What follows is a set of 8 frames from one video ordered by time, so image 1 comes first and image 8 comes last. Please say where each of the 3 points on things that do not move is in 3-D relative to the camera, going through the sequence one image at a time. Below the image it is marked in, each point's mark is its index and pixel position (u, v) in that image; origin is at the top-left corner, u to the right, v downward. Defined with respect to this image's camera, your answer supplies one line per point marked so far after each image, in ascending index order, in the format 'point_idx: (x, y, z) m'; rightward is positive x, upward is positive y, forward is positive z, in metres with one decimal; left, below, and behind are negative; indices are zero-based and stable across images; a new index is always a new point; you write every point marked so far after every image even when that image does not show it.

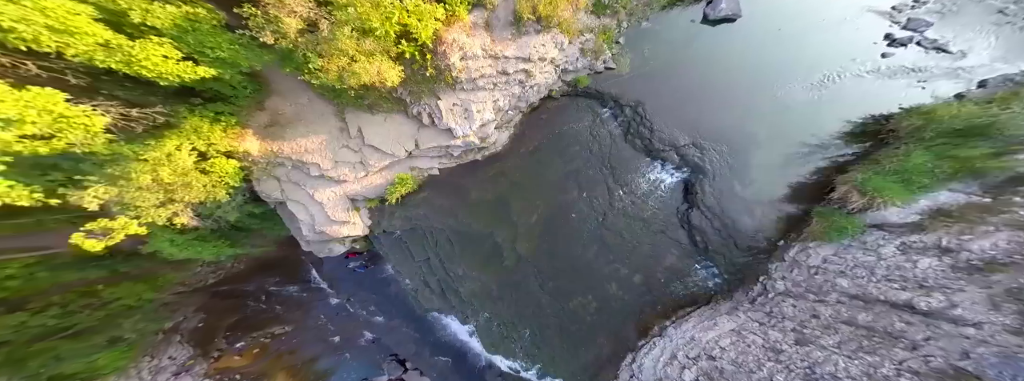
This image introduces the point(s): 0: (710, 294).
0: (+4.5, -2.3, +6.9) m
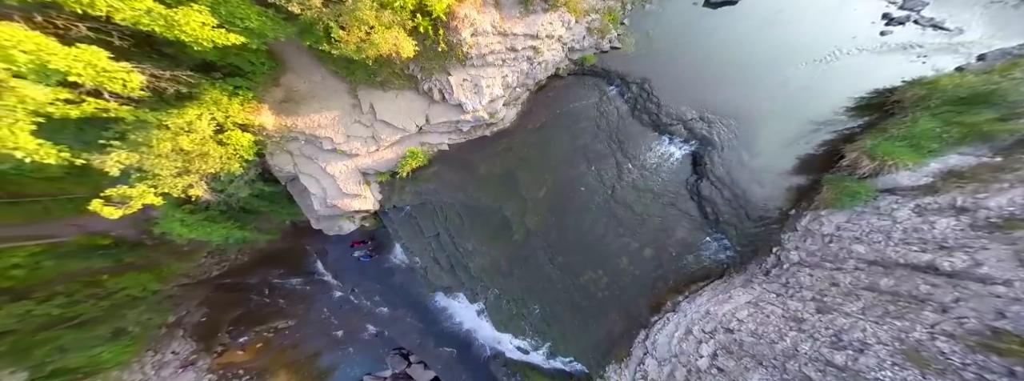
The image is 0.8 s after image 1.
0: (+4.7, -1.7, +6.8) m
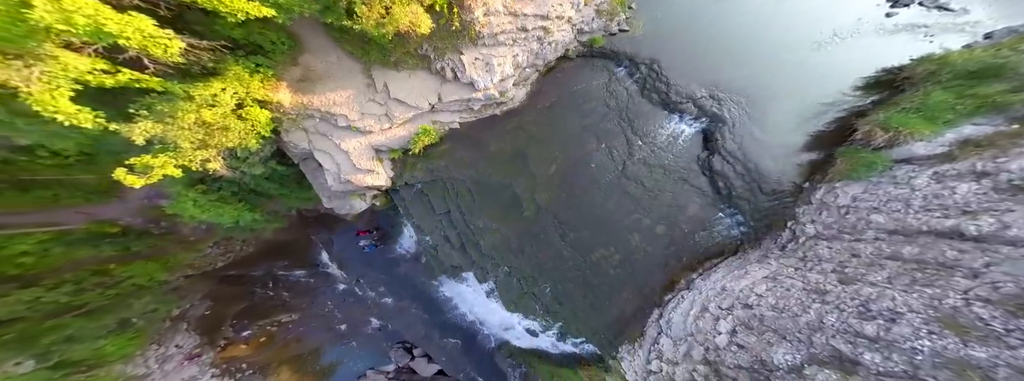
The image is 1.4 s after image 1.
0: (+5.0, -1.1, +6.6) m
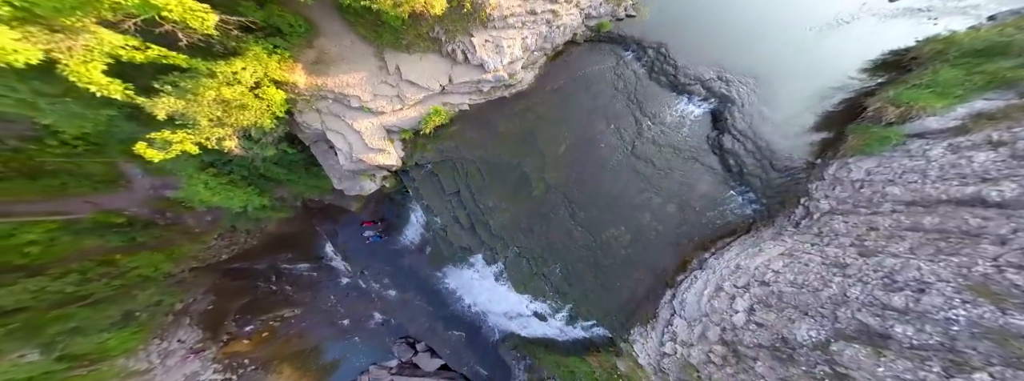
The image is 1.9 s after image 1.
0: (+5.2, -0.6, +6.6) m
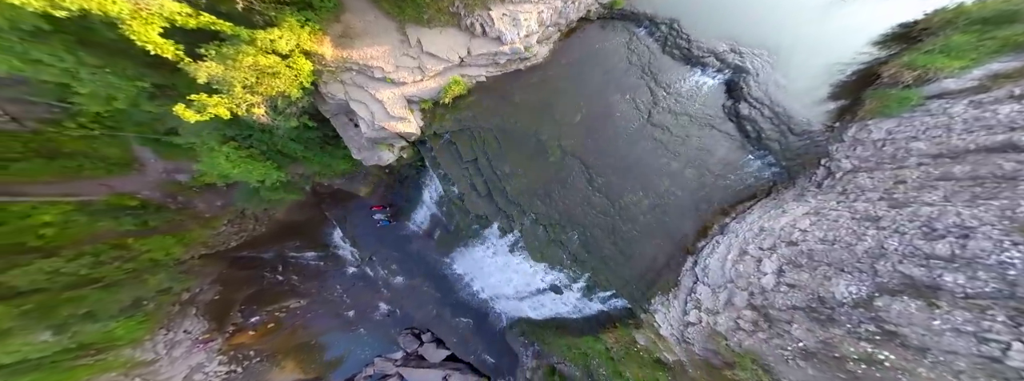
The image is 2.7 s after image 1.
0: (+5.5, +0.1, +6.5) m
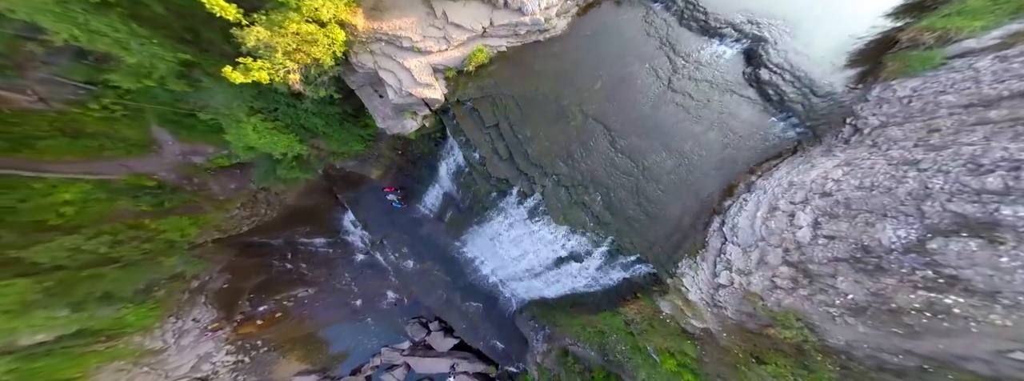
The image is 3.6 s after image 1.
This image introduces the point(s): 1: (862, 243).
0: (+6.0, +0.9, +6.4) m
1: (+5.5, -0.8, +4.8) m
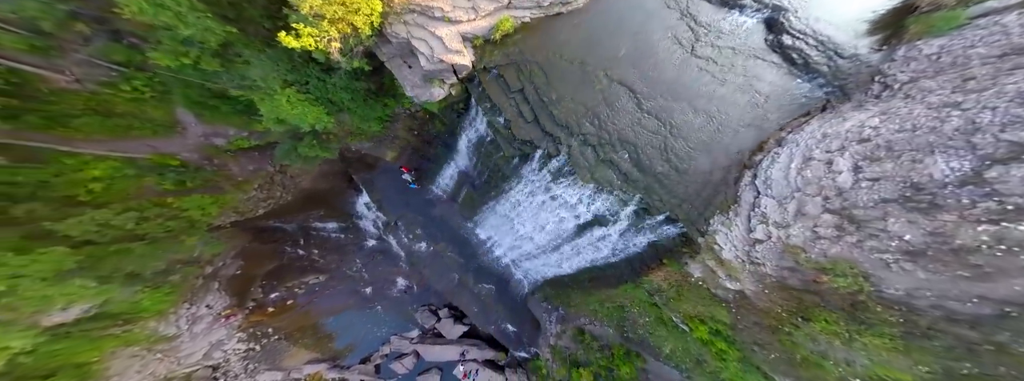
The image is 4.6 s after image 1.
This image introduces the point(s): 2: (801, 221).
0: (+6.6, +1.7, +6.4) m
1: (+6.1, +0.1, +4.7) m
2: (+5.2, -0.5, +5.4) m
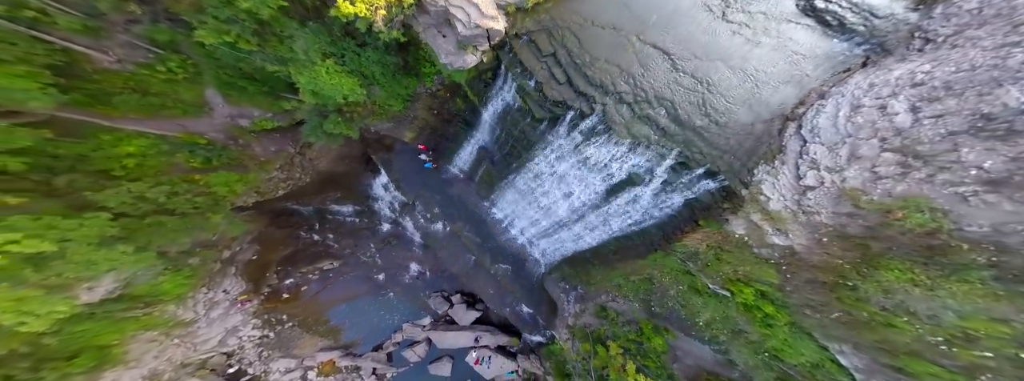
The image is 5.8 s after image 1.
0: (+7.3, +2.6, +6.2) m
1: (+6.7, +1.2, +4.4) m
2: (+5.8, +0.4, +5.1) m
